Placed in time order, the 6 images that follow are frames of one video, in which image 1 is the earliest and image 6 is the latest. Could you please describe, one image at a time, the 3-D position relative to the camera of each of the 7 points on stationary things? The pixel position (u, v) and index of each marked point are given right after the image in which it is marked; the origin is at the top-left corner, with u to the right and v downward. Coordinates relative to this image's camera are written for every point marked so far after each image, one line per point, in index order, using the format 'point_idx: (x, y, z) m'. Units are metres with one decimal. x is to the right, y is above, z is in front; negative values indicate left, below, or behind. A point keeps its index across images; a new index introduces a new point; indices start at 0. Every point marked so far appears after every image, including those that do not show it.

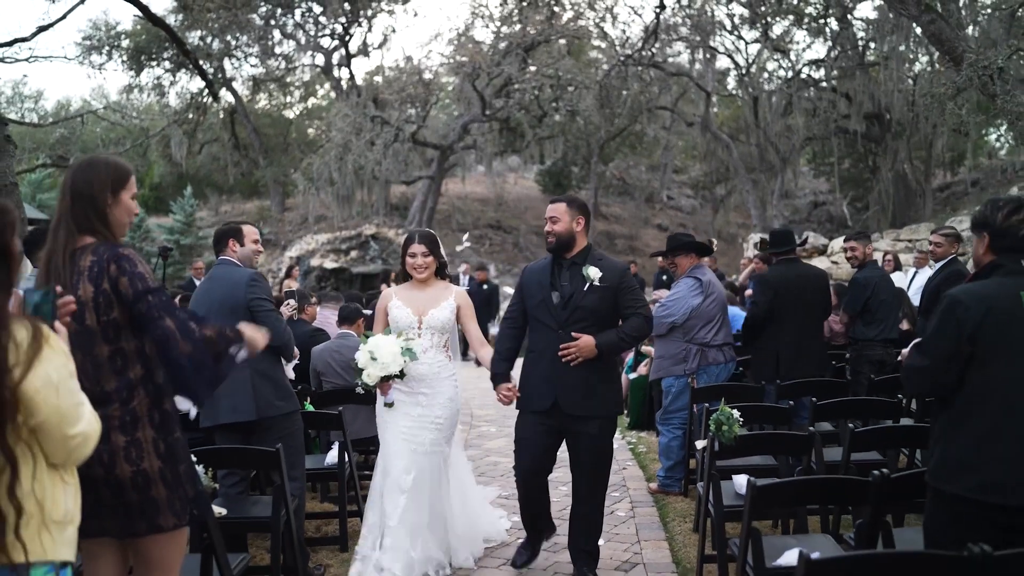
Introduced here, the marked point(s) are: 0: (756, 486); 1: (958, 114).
0: (+0.9, -0.8, +3.5) m
1: (+7.4, +2.9, +15.0) m
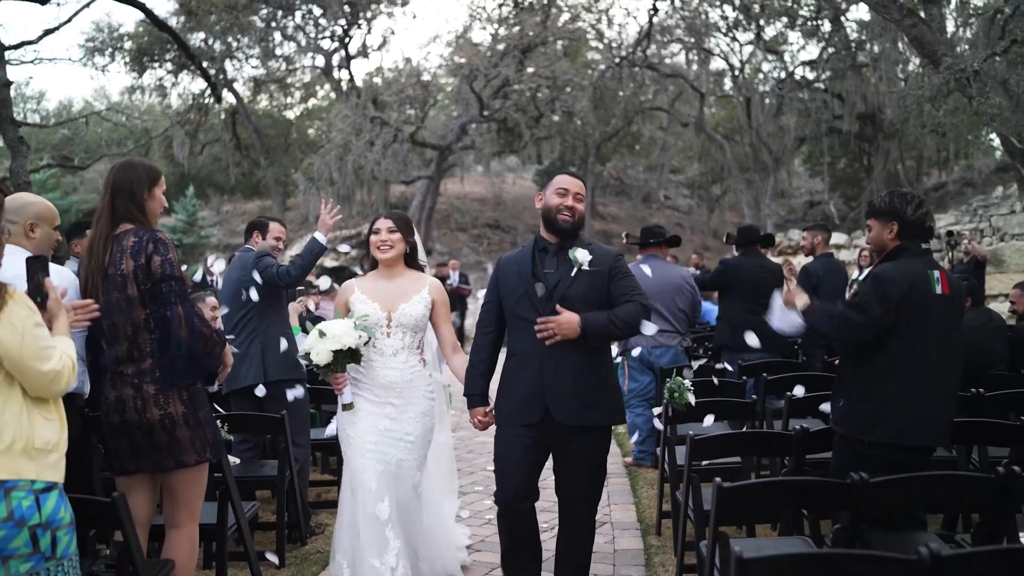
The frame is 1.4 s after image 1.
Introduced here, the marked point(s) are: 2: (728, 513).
0: (+0.8, -0.7, +4.1) m
1: (+7.3, +3.0, +15.5) m
2: (+0.8, -0.8, +3.4) m
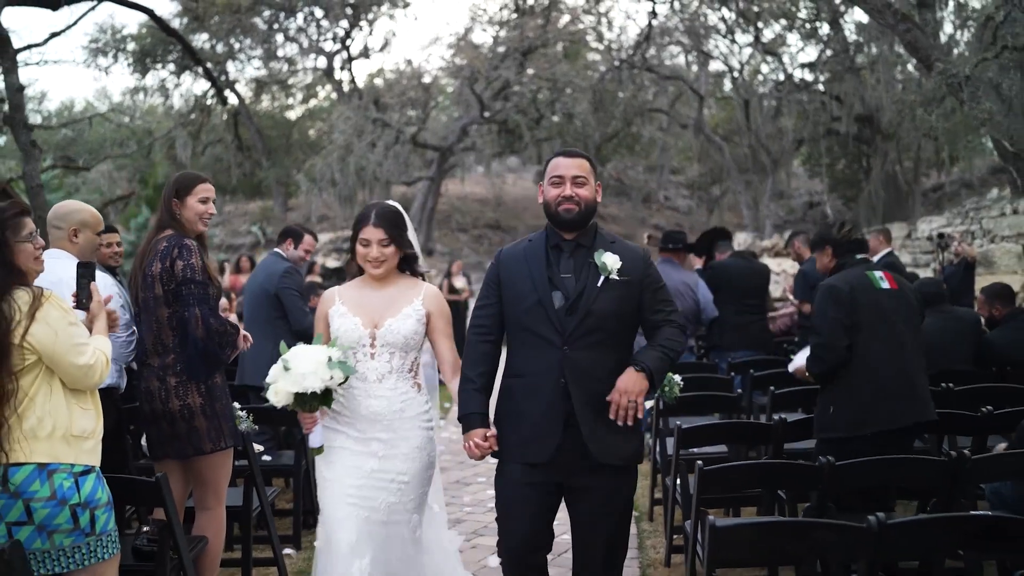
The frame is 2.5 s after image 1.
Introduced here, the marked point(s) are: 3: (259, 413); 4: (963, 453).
0: (+0.8, -0.7, +4.4) m
1: (+7.3, +2.9, +15.8) m
2: (+0.8, -0.8, +3.7) m
3: (-1.5, -0.8, +5.3) m
4: (+1.8, -0.7, +3.6) m
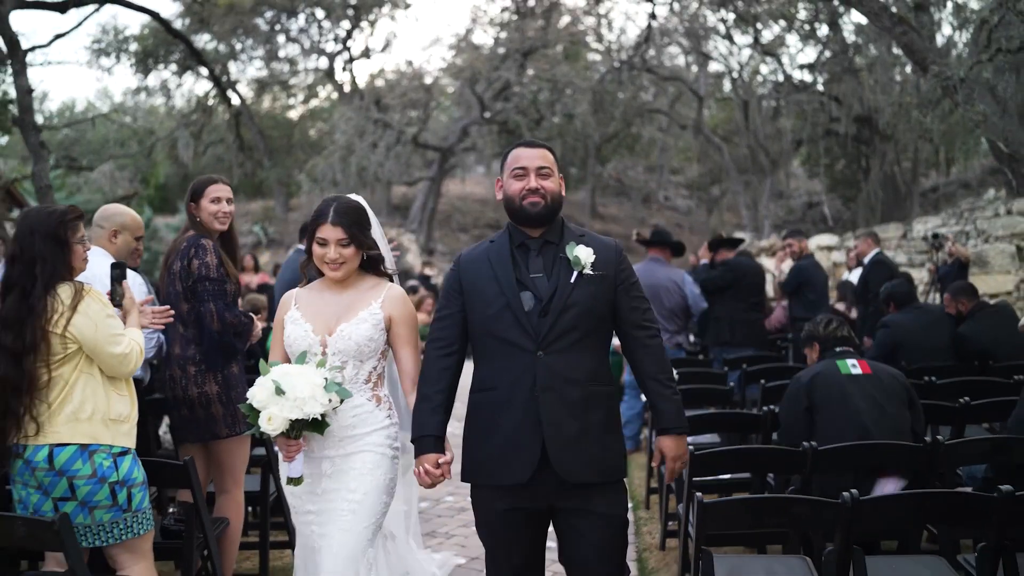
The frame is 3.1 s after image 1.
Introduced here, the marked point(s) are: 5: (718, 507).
0: (+0.8, -0.7, +4.6) m
1: (+7.3, +3.0, +16.0) m
2: (+0.8, -0.8, +3.9) m
3: (-1.5, -0.7, +5.6) m
4: (+1.8, -0.6, +3.8) m
5: (+0.7, -0.8, +3.1) m
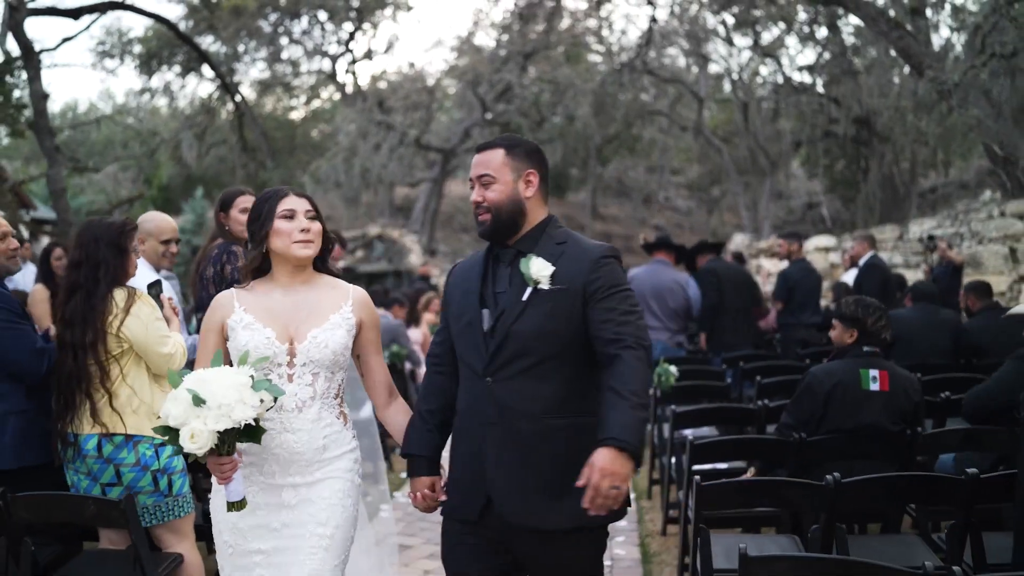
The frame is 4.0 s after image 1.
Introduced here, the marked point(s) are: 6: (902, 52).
0: (+0.9, -0.7, +4.9) m
1: (+7.3, +2.9, +16.3) m
2: (+0.9, -0.8, +4.2) m
3: (-1.5, -0.8, +5.9) m
4: (+1.9, -0.7, +4.1) m
5: (+0.8, -0.8, +3.4) m
6: (+5.7, +3.5, +13.4) m
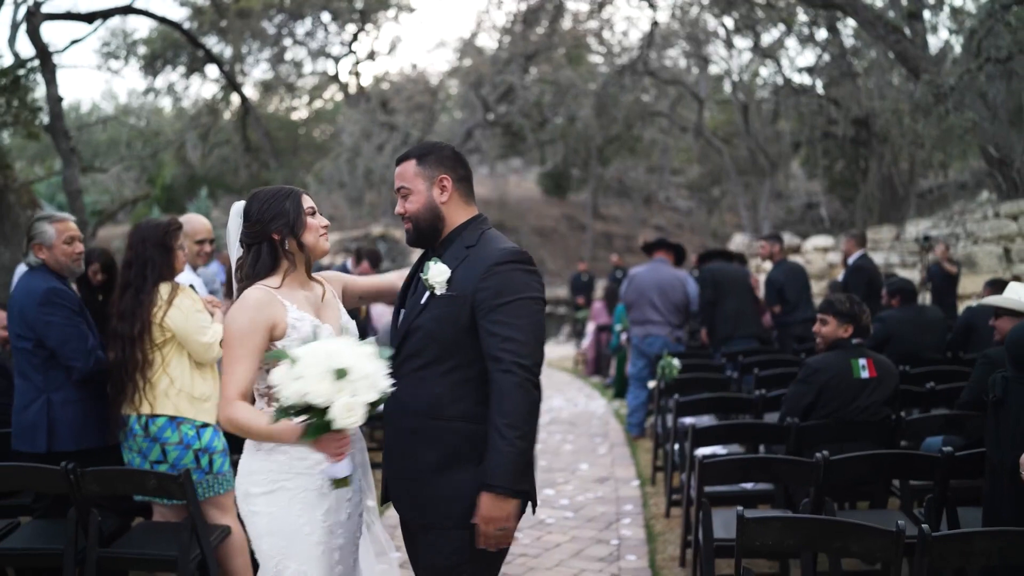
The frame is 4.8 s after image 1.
0: (+1.0, -0.7, +5.3) m
1: (+7.4, +3.0, +16.7) m
2: (+1.0, -0.8, +4.6) m
3: (-1.4, -0.7, +6.2) m
4: (+2.0, -0.6, +4.5) m
5: (+0.8, -0.8, +3.8) m
6: (+5.8, +3.5, +13.8) m
